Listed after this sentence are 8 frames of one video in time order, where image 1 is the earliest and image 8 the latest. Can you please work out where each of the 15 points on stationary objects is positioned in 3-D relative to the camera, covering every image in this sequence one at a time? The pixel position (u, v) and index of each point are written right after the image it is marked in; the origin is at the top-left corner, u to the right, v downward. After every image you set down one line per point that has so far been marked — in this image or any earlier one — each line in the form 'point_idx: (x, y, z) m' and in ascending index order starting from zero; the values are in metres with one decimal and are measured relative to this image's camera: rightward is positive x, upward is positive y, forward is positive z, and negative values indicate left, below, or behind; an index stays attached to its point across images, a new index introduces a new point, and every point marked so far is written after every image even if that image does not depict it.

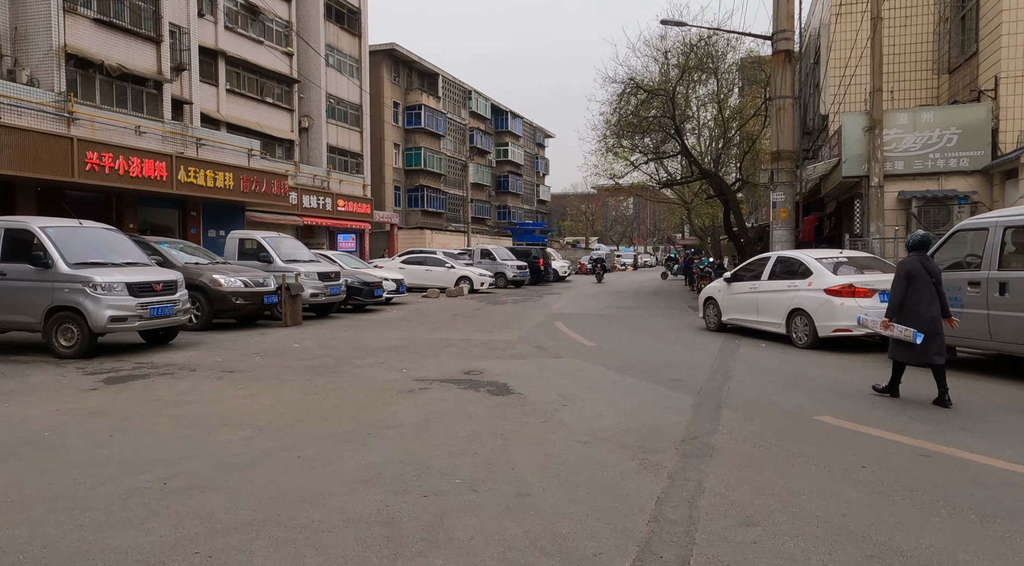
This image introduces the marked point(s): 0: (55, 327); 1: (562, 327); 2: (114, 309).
0: (-6.1, -0.6, +9.9) m
1: (+0.9, -0.8, +12.7) m
2: (-5.2, -0.4, +9.8) m
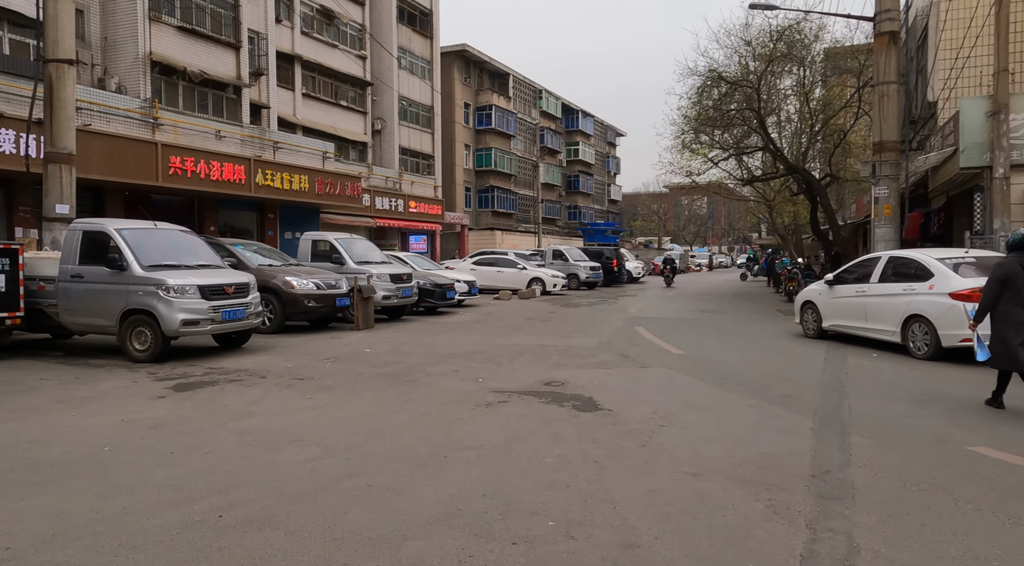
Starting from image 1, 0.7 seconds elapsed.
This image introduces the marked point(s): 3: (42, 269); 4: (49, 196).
0: (-5.0, -0.6, +9.8) m
1: (+2.1, -0.8, +12.0) m
2: (-4.2, -0.4, +9.6) m
3: (-6.6, +0.2, +10.5) m
4: (-8.3, +1.5, +13.4) m
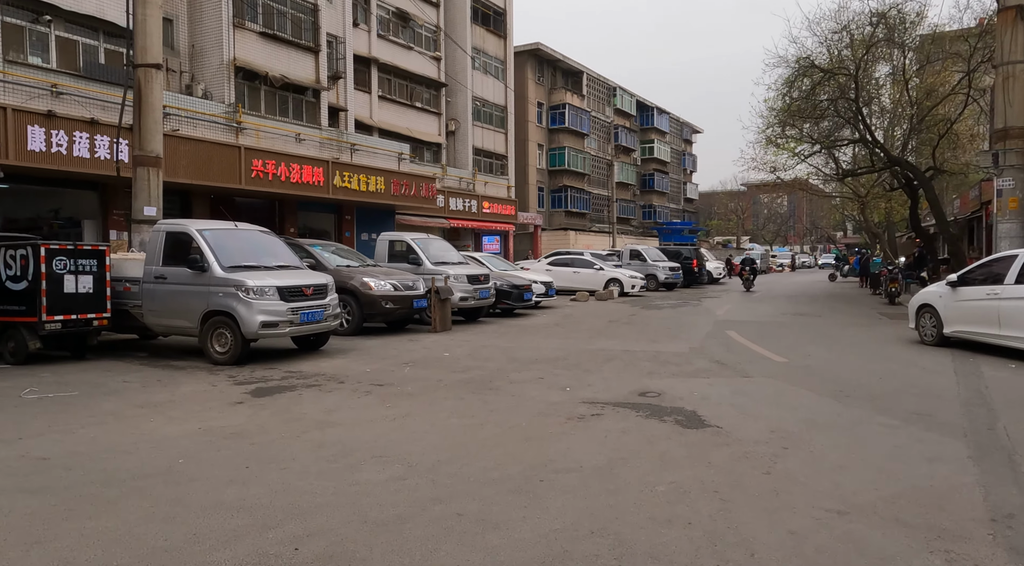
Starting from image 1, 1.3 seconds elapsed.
0: (-3.9, -0.7, +9.7) m
1: (+3.4, -0.8, +11.2) m
2: (-3.1, -0.4, +9.5) m
3: (-5.5, +0.2, +10.6) m
4: (-6.9, +1.5, +13.6) m
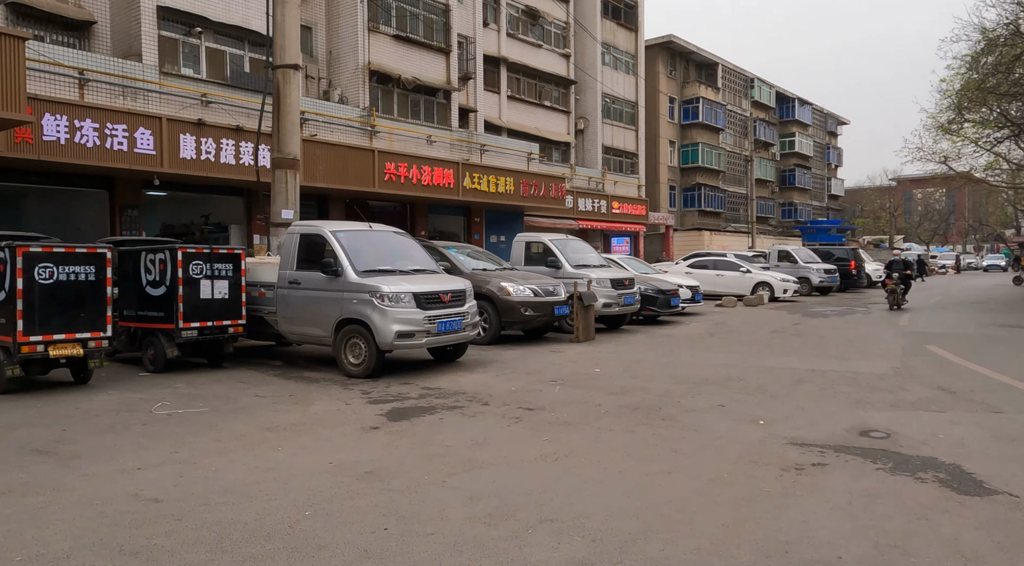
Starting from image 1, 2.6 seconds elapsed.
0: (-2.0, -0.7, +9.1) m
1: (+5.4, -0.9, +9.4) m
2: (-1.3, -0.5, +8.7) m
3: (-3.4, +0.1, +10.2) m
4: (-4.3, +1.4, +13.4) m
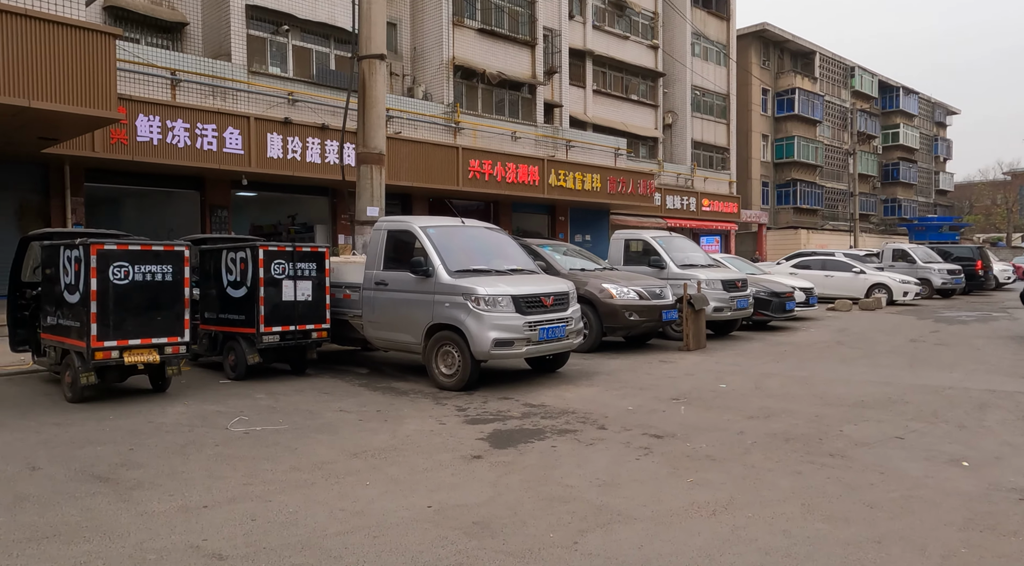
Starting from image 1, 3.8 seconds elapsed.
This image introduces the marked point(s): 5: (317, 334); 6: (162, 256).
0: (-0.8, -0.7, +8.2) m
1: (+6.6, -0.9, +7.7) m
2: (-0.1, -0.5, +7.7) m
3: (-2.1, +0.1, +9.5) m
4: (-2.6, +1.4, +12.7) m
5: (-2.4, -0.6, +9.1) m
6: (-3.7, +0.3, +7.8) m
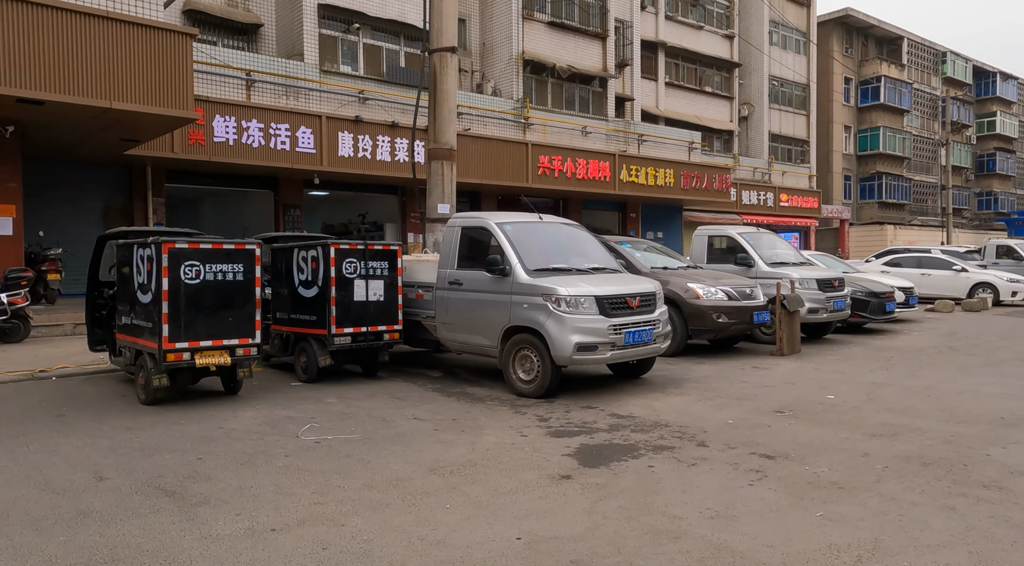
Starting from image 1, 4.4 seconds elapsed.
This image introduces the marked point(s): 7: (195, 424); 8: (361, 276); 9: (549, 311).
0: (0.0, -0.7, +7.8) m
1: (+7.4, -0.9, +6.6) m
2: (+0.7, -0.5, +7.2) m
3: (-1.1, +0.1, +9.1) m
4: (-1.4, +1.5, +12.4) m
5: (-1.5, -0.6, +8.8) m
6: (-2.8, +0.3, +7.6) m
7: (-2.8, -1.2, +6.5) m
8: (-1.7, +0.1, +8.6) m
9: (+0.4, -0.3, +7.3) m
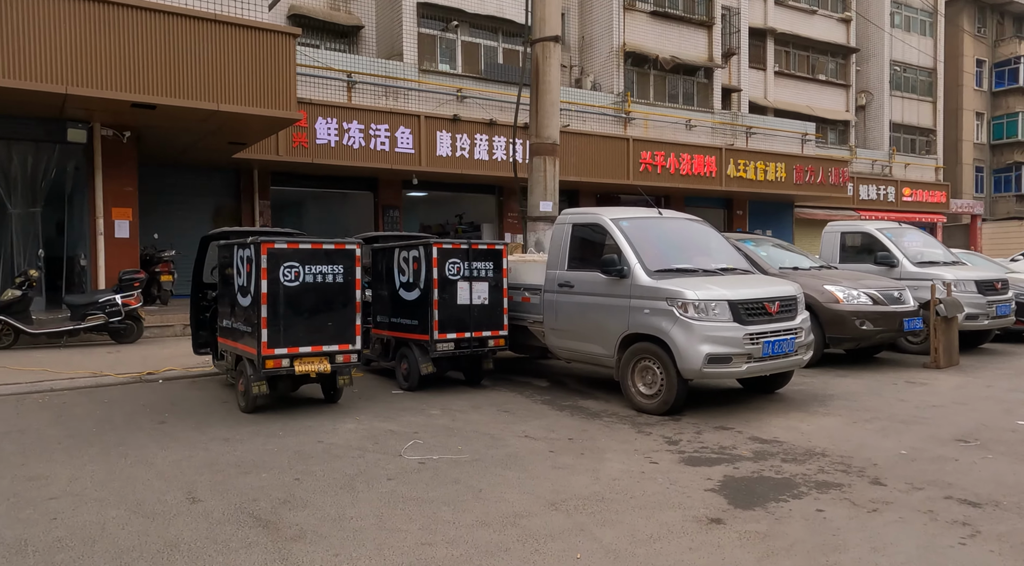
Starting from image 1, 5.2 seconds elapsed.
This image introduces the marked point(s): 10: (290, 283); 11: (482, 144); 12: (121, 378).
0: (+1.1, -0.8, +7.0) m
1: (+8.3, -1.0, +4.9) m
2: (+1.7, -0.5, +6.4) m
3: (+0.2, +0.1, +8.5) m
4: (+0.4, +1.4, +11.7) m
5: (-0.2, -0.6, +8.2) m
6: (-1.7, +0.3, +7.1) m
7: (-1.8, -1.3, +6.1) m
8: (-0.5, +0.1, +8.0) m
9: (+1.4, -0.3, +6.5) m
10: (-2.1, 0.0, +6.9) m
11: (-0.6, +3.1, +16.3) m
12: (-4.7, -1.1, +8.8) m
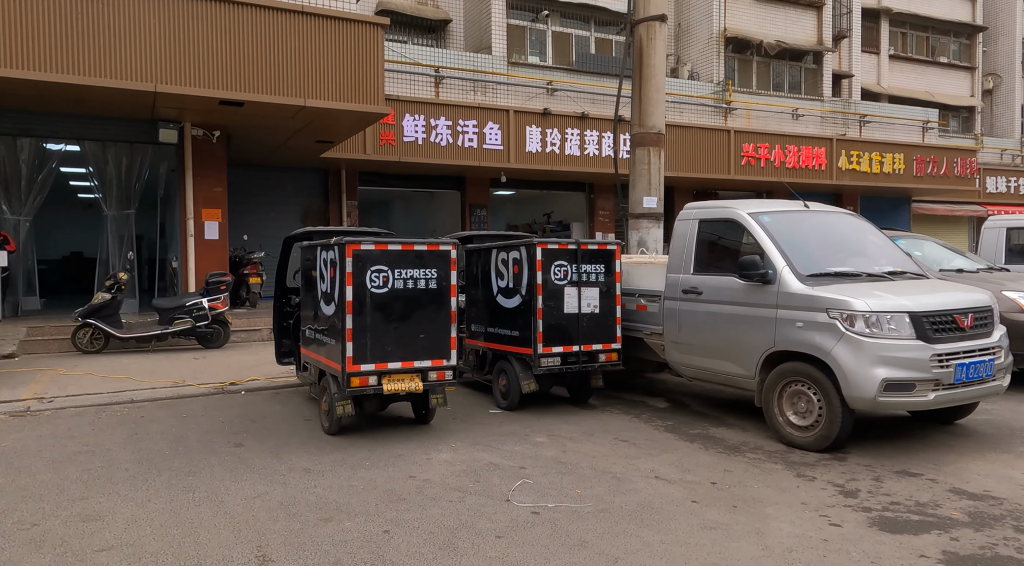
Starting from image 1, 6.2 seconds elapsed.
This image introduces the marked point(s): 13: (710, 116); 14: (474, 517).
0: (+2.1, -0.8, +5.8) m
1: (+9.0, -1.0, +2.9) m
2: (+2.6, -0.6, +5.1) m
3: (+1.3, 0.0, +7.4) m
4: (+1.8, +1.4, +10.6) m
5: (+0.9, -0.7, +7.1) m
6: (-0.7, +0.2, +6.3) m
7: (-0.9, -1.3, +5.2) m
8: (+0.6, 0.0, +7.0) m
9: (+2.3, -0.4, +5.3) m
10: (-1.1, 0.0, +6.0) m
11: (+1.4, +3.0, +15.3) m
12: (-3.5, -1.2, +8.3) m
13: (+5.3, +4.4, +19.2) m
14: (-0.2, -1.3, +4.2) m
